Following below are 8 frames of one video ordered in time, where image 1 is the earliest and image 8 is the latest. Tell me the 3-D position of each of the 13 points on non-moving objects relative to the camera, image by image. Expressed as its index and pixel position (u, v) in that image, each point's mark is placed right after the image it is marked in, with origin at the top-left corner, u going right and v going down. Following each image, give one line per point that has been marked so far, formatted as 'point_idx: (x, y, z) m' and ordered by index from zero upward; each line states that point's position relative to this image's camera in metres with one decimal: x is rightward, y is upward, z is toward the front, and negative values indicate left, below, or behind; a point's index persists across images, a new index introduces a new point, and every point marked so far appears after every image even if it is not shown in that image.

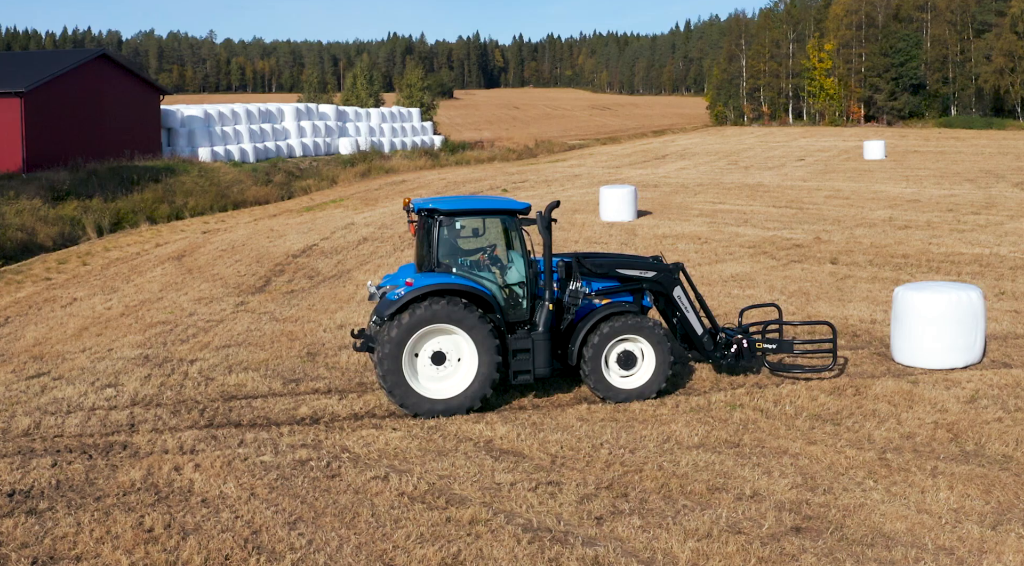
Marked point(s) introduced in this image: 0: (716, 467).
0: (+1.4, -1.3, +6.4) m
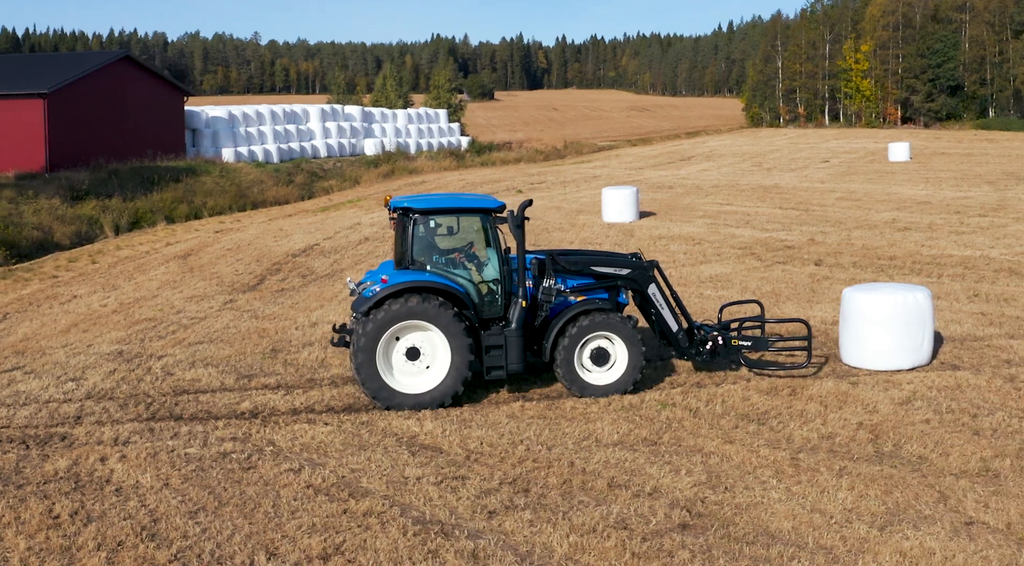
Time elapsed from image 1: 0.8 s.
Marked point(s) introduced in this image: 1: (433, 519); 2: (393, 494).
0: (+0.8, -1.3, +6.5) m
1: (-0.5, -1.4, +5.6) m
2: (-0.8, -1.4, +6.0) m
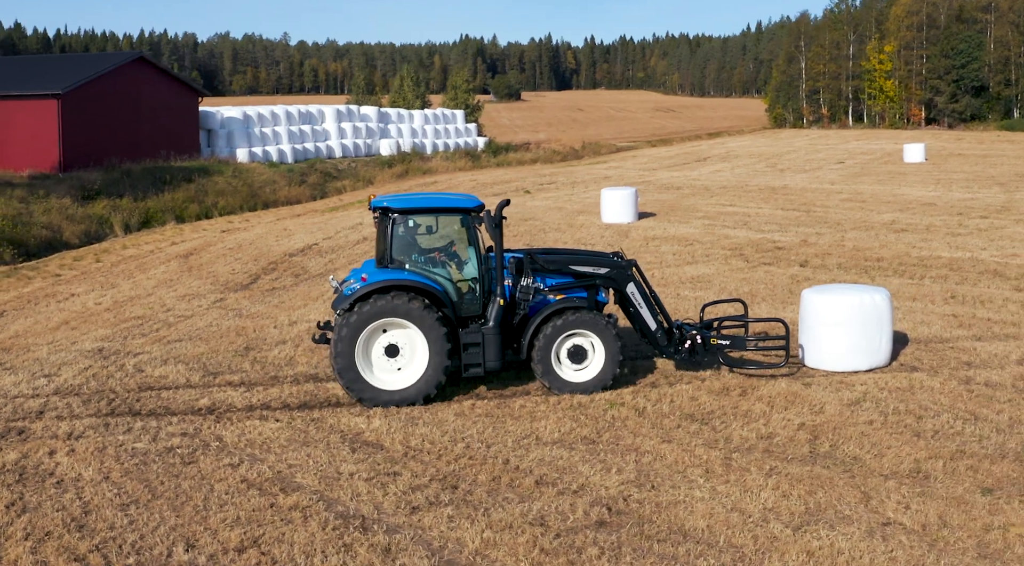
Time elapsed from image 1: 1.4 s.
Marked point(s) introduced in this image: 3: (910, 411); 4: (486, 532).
0: (+0.3, -1.3, +6.5) m
1: (-1.0, -1.4, +5.7) m
2: (-1.2, -1.4, +6.1) m
3: (+3.2, -1.0, +7.5) m
4: (-0.1, -1.4, +5.4) m
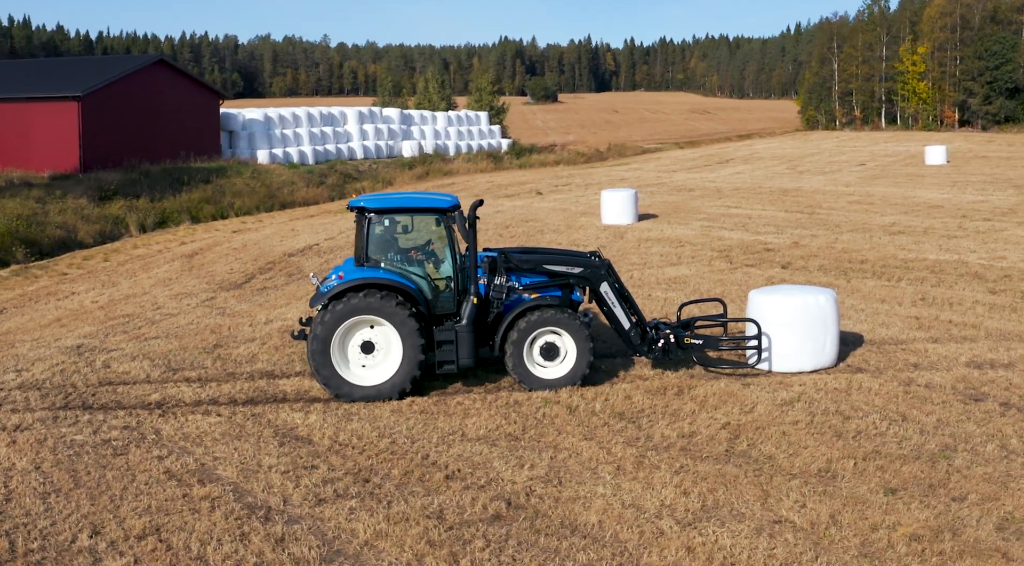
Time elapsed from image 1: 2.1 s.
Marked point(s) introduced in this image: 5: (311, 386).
0: (-0.3, -1.3, +6.6) m
1: (-1.6, -1.4, +5.9) m
2: (-1.8, -1.3, +6.3) m
3: (+2.6, -1.0, +7.5) m
4: (-0.8, -1.4, +5.5) m
5: (-1.9, -1.0, +8.9) m
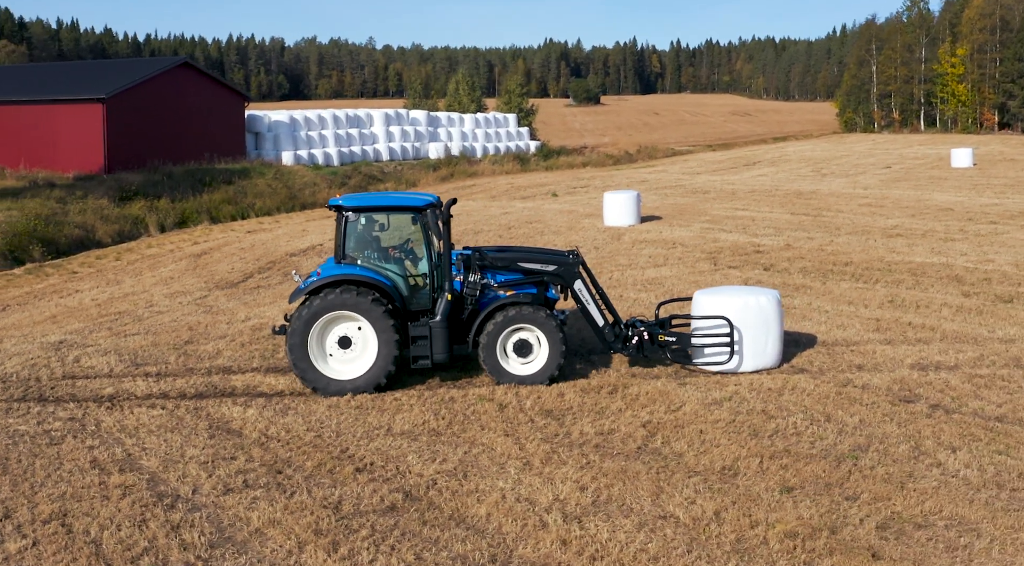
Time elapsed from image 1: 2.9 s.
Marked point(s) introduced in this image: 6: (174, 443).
0: (-0.9, -1.2, +6.8) m
1: (-2.2, -1.4, +6.1) m
2: (-2.5, -1.3, +6.5) m
3: (+2.0, -1.0, +7.5) m
4: (-1.4, -1.4, +5.7) m
5: (-2.5, -1.0, +9.1) m
6: (-2.6, -1.2, +7.1) m
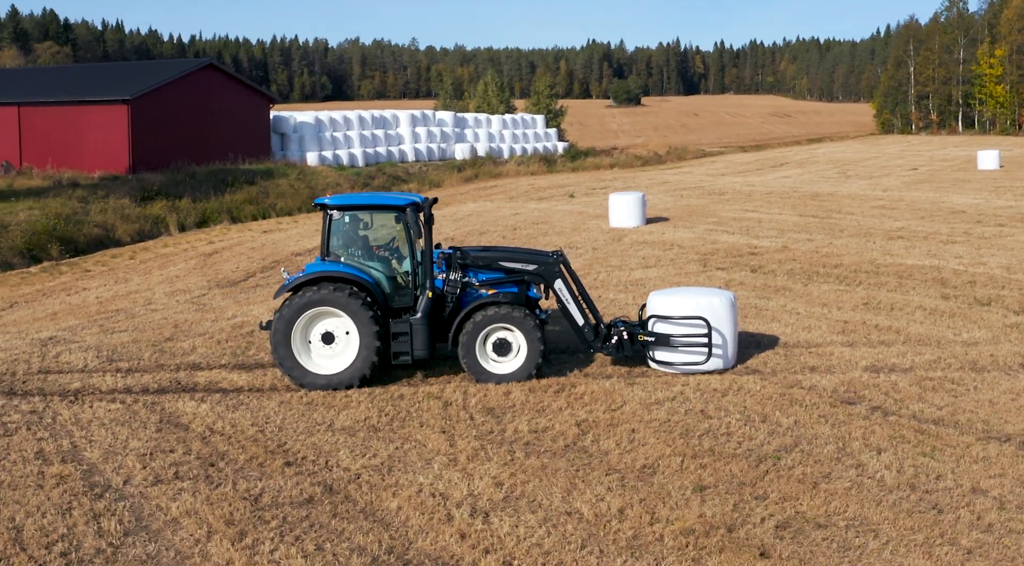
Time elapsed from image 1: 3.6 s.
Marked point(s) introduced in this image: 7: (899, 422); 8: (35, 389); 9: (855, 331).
0: (-1.4, -1.2, +6.9) m
1: (-2.8, -1.4, +6.3) m
2: (-3.0, -1.3, +6.7) m
3: (+1.5, -1.1, +7.6) m
4: (-2.0, -1.4, +5.8) m
5: (-2.9, -0.9, +9.4) m
6: (-3.1, -1.2, +7.3) m
7: (+3.0, -1.1, +7.2) m
8: (-4.6, -1.0, +9.0) m
9: (+3.8, -0.5, +10.3) m
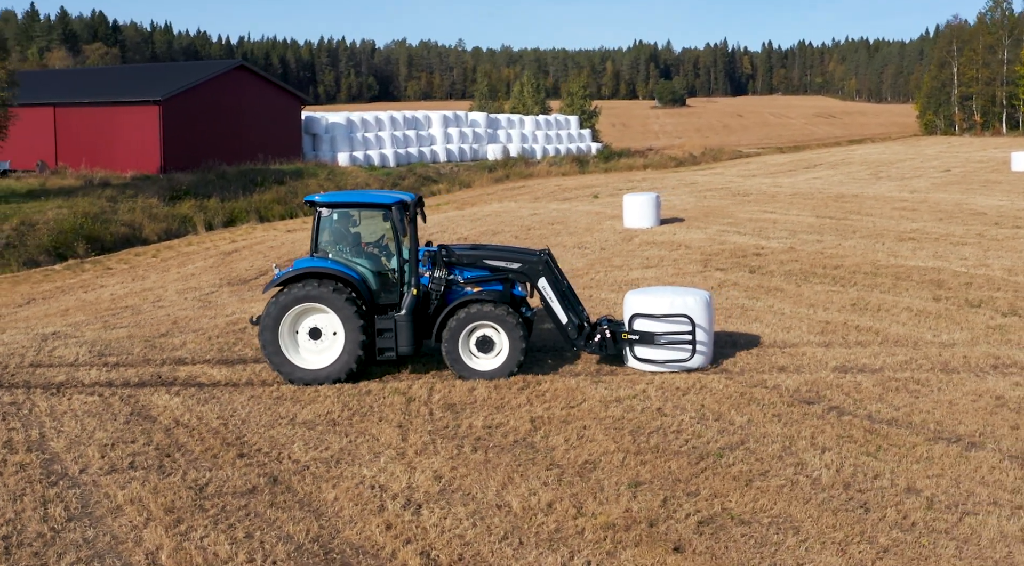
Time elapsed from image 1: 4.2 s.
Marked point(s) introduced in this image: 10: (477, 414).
0: (-1.8, -1.2, +7.1) m
1: (-3.2, -1.3, +6.5) m
2: (-3.4, -1.3, +6.9) m
3: (+1.2, -1.0, +7.6) m
4: (-2.4, -1.4, +6.0) m
5: (-3.2, -0.9, +9.6) m
6: (-3.4, -1.2, +7.5) m
7: (+2.6, -1.1, +7.2) m
8: (-4.9, -1.0, +9.3) m
9: (+3.6, -0.5, +10.2) m
10: (-0.3, -1.1, +7.6) m
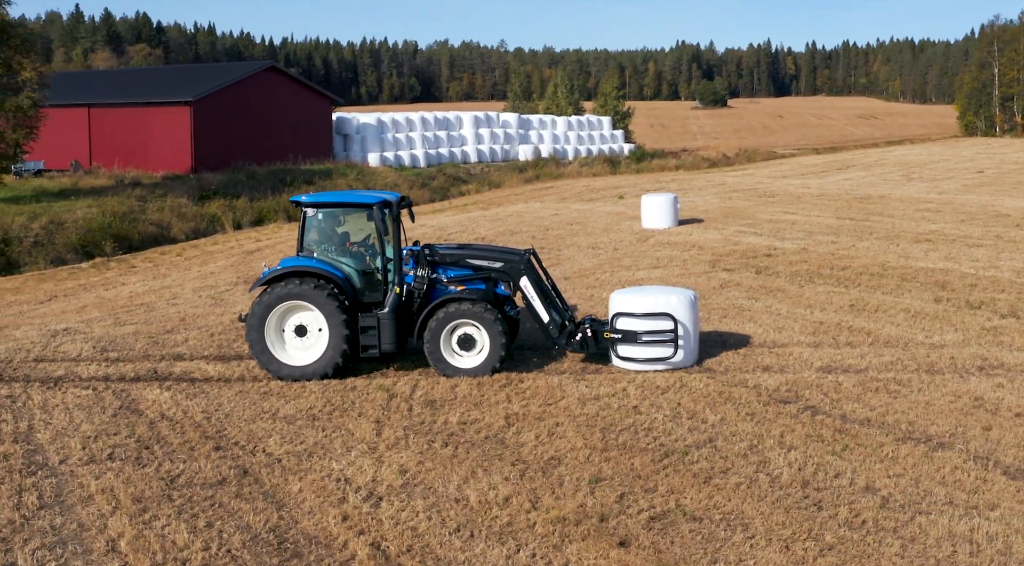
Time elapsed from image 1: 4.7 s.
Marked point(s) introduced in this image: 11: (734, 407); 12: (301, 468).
0: (-2.0, -1.2, +7.3) m
1: (-3.4, -1.3, +6.7) m
2: (-3.6, -1.2, +7.2) m
3: (+1.0, -1.0, +7.7) m
4: (-2.7, -1.3, +6.2) m
5: (-3.3, -0.9, +9.8) m
6: (-3.6, -1.1, +7.8) m
7: (+2.4, -1.1, +7.2) m
8: (-5.0, -1.0, +9.6) m
9: (+3.5, -0.5, +10.2) m
10: (-0.5, -1.1, +7.7) m
11: (+1.8, -1.0, +7.6) m
12: (-1.5, -1.3, +6.5) m
